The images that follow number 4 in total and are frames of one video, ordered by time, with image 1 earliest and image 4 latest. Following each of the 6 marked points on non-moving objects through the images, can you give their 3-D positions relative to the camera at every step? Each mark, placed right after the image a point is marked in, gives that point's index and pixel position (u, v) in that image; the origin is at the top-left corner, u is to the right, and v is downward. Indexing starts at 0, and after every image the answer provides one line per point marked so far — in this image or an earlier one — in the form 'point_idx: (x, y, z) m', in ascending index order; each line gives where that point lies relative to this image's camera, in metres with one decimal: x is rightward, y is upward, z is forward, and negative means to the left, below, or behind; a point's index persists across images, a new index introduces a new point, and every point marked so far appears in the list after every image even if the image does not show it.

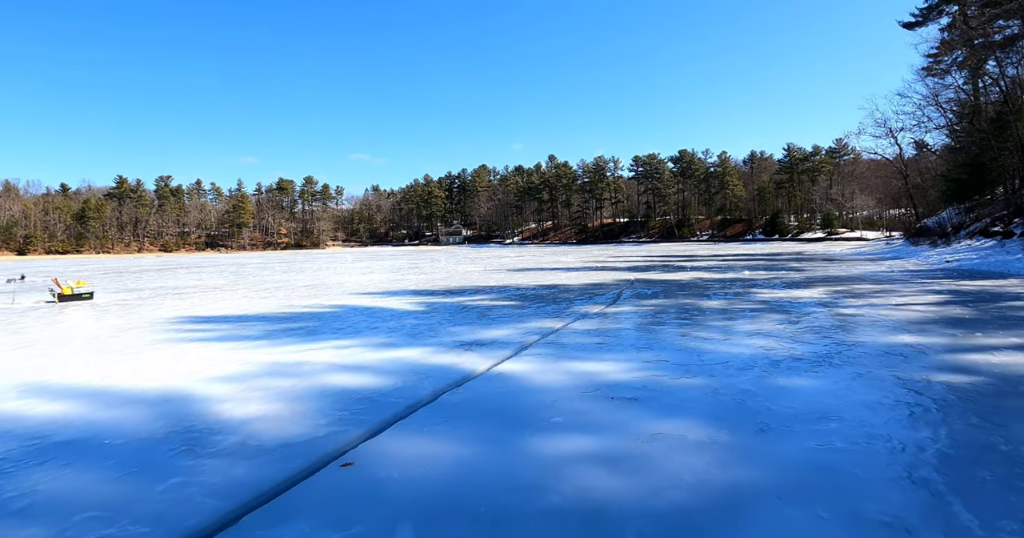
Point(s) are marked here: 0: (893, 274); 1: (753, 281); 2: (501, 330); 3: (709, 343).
0: (+11.9, -0.2, +19.0) m
1: (+6.4, -0.3, +16.0) m
2: (-0.1, -0.8, +8.1) m
3: (+2.2, -0.8, +6.7) m
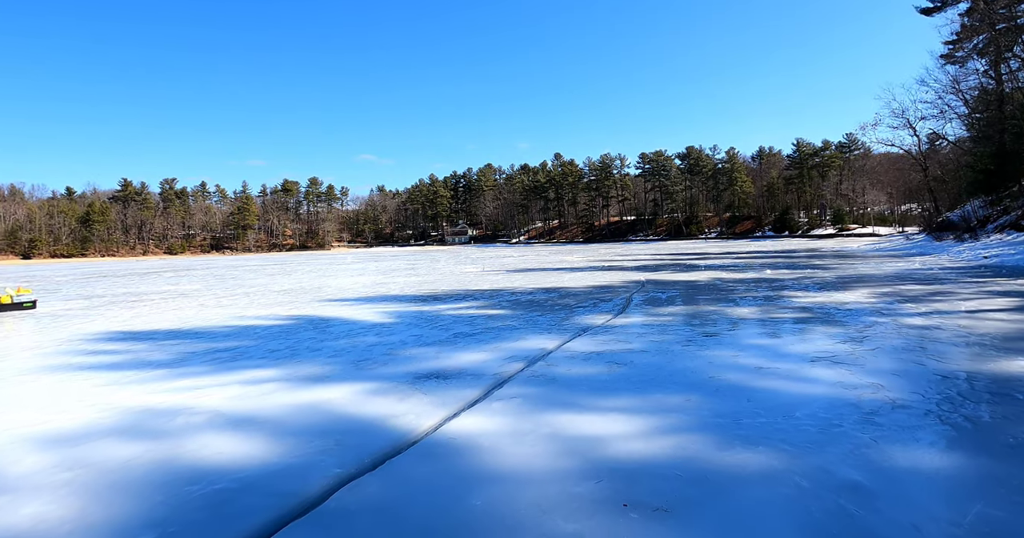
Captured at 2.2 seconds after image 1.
0: (+11.8, -0.1, +16.9) m
1: (+6.3, -0.3, +14.1) m
2: (-0.4, -0.9, +6.2) m
3: (+2.0, -0.9, +4.7) m
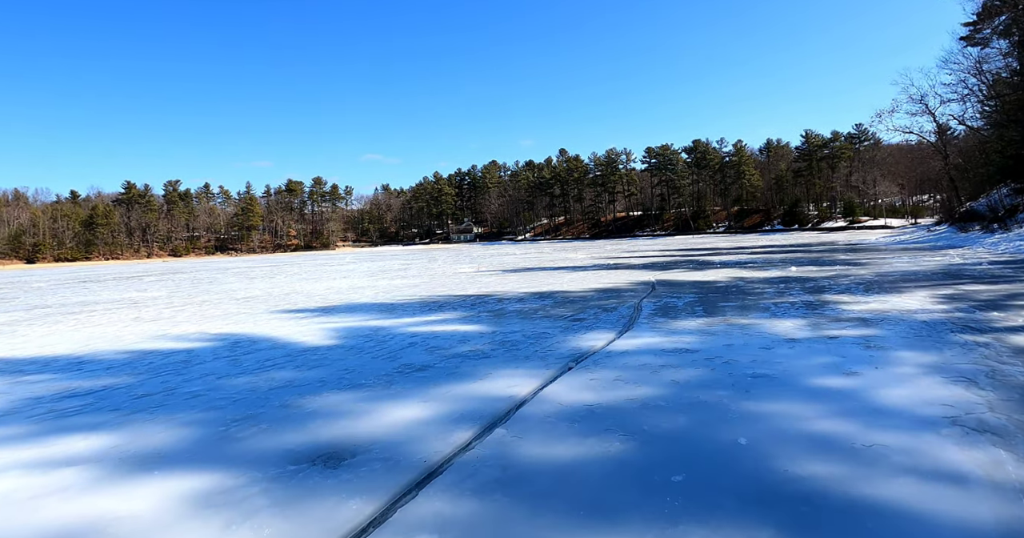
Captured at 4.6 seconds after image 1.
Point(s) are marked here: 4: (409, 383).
0: (+11.5, 0.0, +14.8) m
1: (+6.0, -0.3, +12.0) m
2: (-0.7, -1.0, +4.3) m
3: (+1.6, -0.9, +2.7) m
4: (-0.8, -0.9, +4.9) m
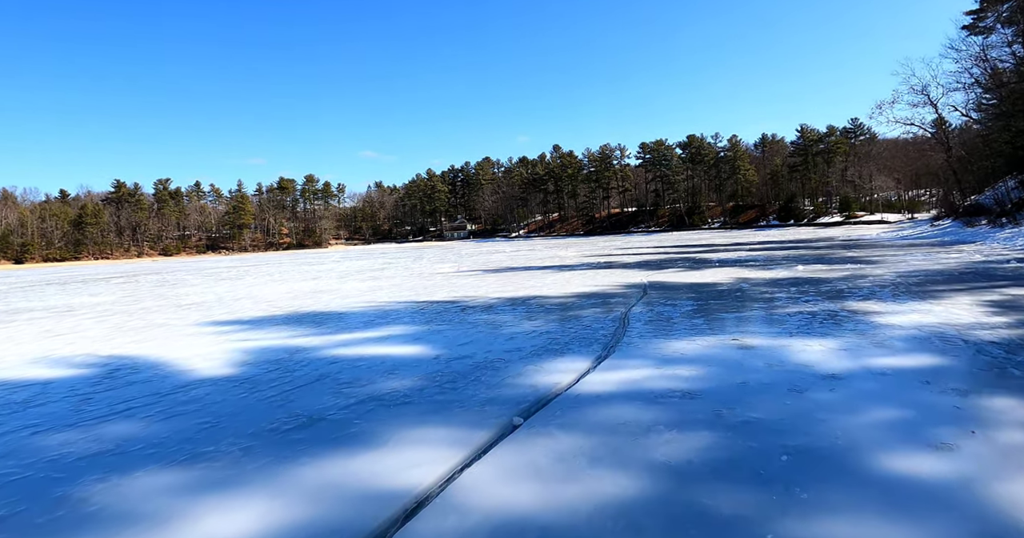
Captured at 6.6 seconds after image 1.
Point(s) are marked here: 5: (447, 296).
0: (+11.0, +0.1, +13.3) m
1: (+5.5, -0.3, +10.4) m
2: (-1.2, -1.0, +2.7) m
3: (+1.1, -1.0, +1.1) m
4: (-1.3, -1.0, +3.3) m
5: (-1.3, -0.5, +12.2) m
